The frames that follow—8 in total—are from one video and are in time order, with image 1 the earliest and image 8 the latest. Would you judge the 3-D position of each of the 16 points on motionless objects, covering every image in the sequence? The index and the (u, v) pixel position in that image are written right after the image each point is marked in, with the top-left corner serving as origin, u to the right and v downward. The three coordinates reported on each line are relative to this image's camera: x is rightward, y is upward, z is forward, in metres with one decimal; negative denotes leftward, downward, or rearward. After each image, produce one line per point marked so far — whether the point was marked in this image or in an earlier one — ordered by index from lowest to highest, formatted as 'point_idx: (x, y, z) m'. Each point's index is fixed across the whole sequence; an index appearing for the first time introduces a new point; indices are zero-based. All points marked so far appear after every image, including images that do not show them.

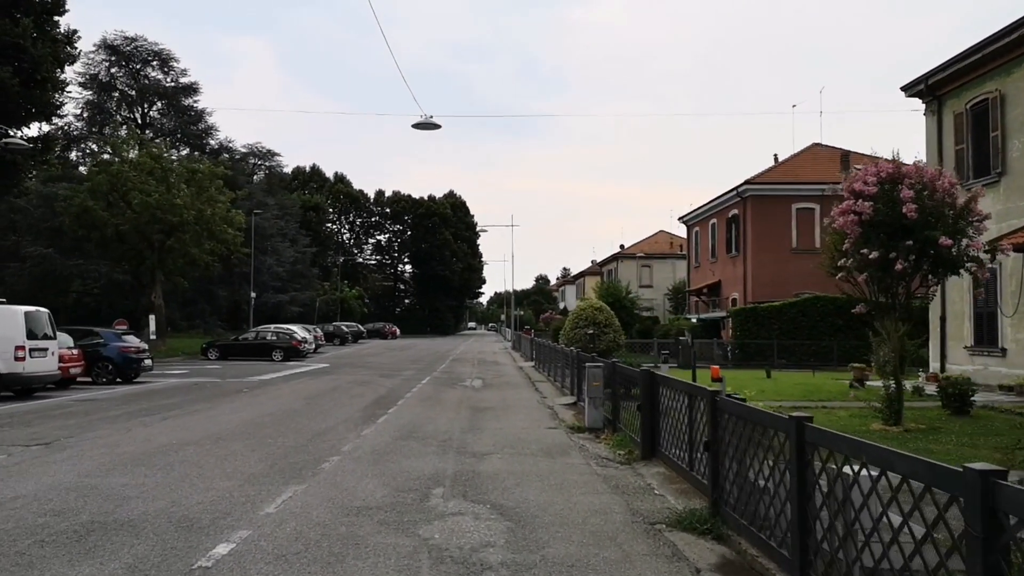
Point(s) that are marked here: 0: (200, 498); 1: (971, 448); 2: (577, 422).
0: (-2.7, -1.8, +6.5) m
1: (+6.2, -2.1, +10.3) m
2: (+1.0, -2.1, +11.9) m
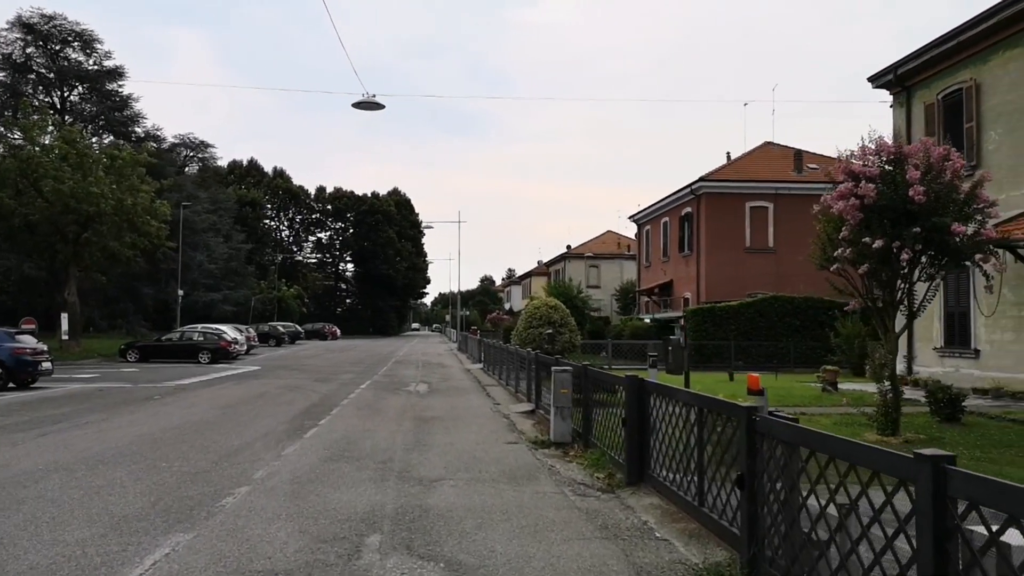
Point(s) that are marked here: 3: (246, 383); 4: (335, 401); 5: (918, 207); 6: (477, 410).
0: (-2.9, -1.7, +4.7) m
1: (+5.7, -2.1, +9.1) m
2: (+0.4, -2.0, +10.3) m
3: (-6.9, -2.4, +19.6) m
4: (-3.5, -2.2, +14.9) m
5: (+5.2, +1.0, +9.7) m
6: (-0.6, -2.2, +13.8) m
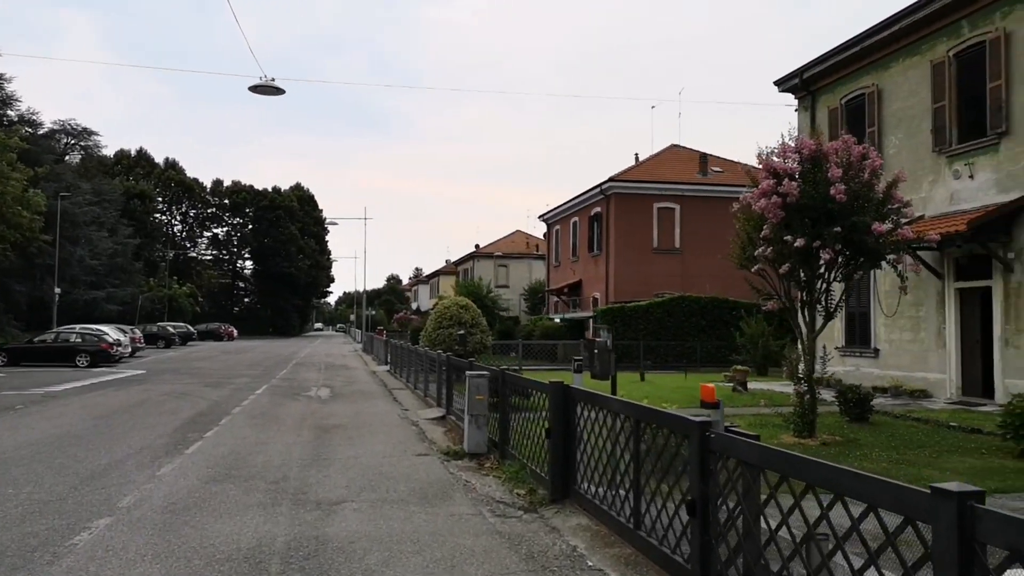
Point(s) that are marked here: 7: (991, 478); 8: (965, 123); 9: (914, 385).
0: (-3.4, -1.6, +3.6) m
1: (+4.6, -2.1, +9.0) m
2: (-0.8, -2.0, +9.5) m
3: (-9.1, -2.4, +17.9) m
4: (-5.1, -2.2, +13.6) m
5: (+4.1, +1.0, +9.6) m
6: (-2.2, -2.2, +12.9) m
7: (+5.1, -2.0, +8.1) m
8: (+9.4, +3.4, +15.7) m
9: (+8.8, -2.1, +16.6) m
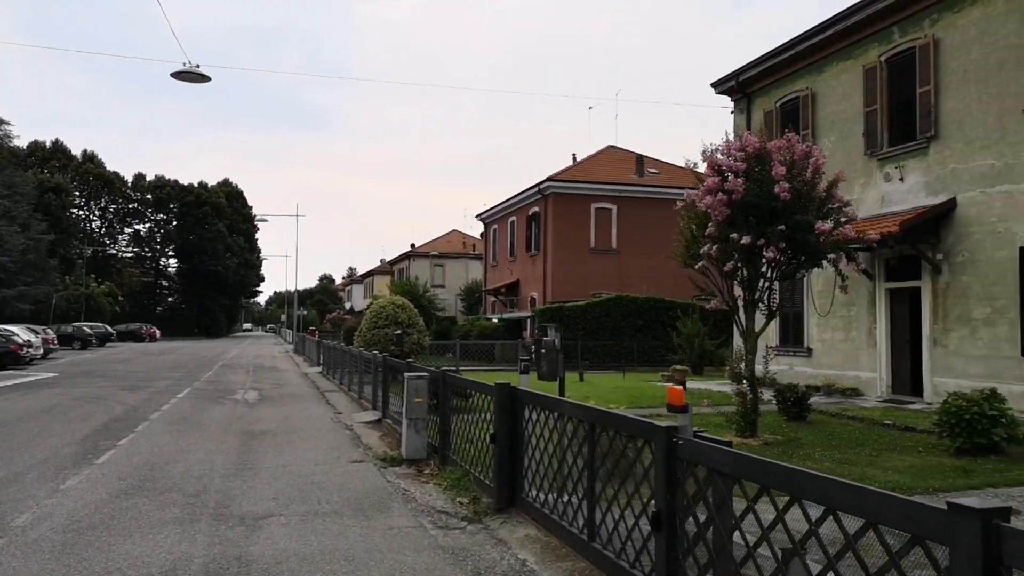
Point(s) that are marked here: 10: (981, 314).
0: (-3.6, -1.6, +2.9) m
1: (+4.0, -2.0, +9.0) m
2: (-1.5, -1.9, +9.1) m
3: (-10.5, -2.3, +16.7) m
4: (-6.2, -2.1, +12.8) m
5: (+3.4, +1.1, +9.5) m
6: (-3.2, -2.2, +12.3) m
7: (+4.5, -2.0, +8.1) m
8: (+8.1, +3.4, +16.0) m
9: (+7.5, -2.1, +17.0) m
10: (+8.5, -0.5, +13.8) m
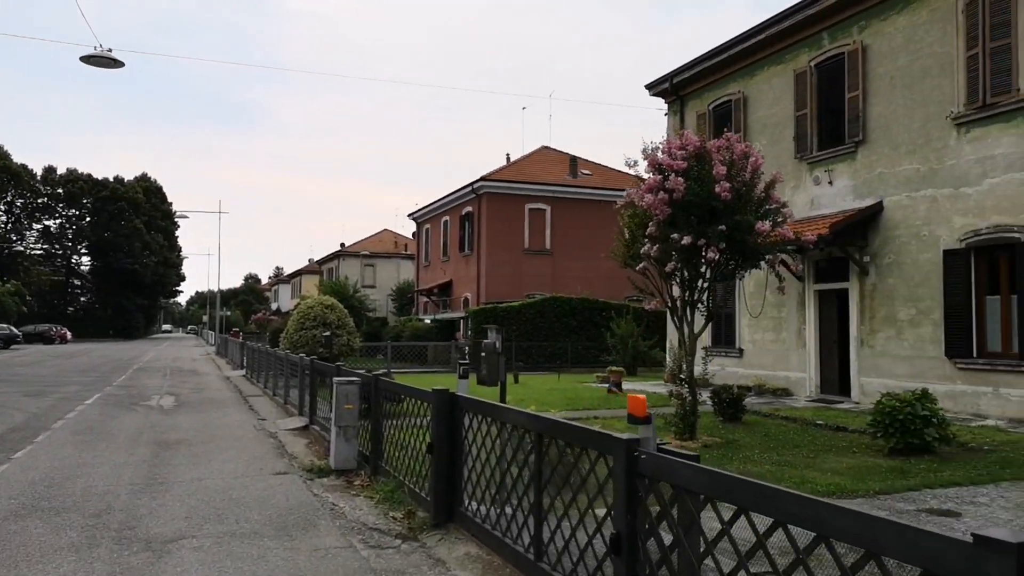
0: (-3.7, -1.6, +2.2) m
1: (+3.2, -2.1, +8.9) m
2: (-2.2, -1.9, +8.5) m
3: (-11.9, -2.3, +15.3) m
4: (-7.2, -2.1, +11.8) m
5: (+2.6, +1.0, +9.4) m
6: (-4.2, -2.1, +11.6) m
7: (+3.8, -2.0, +8.1) m
8: (+6.7, +3.4, +16.3) m
9: (+6.0, -2.2, +17.2) m
10: (+7.3, -0.5, +14.1) m
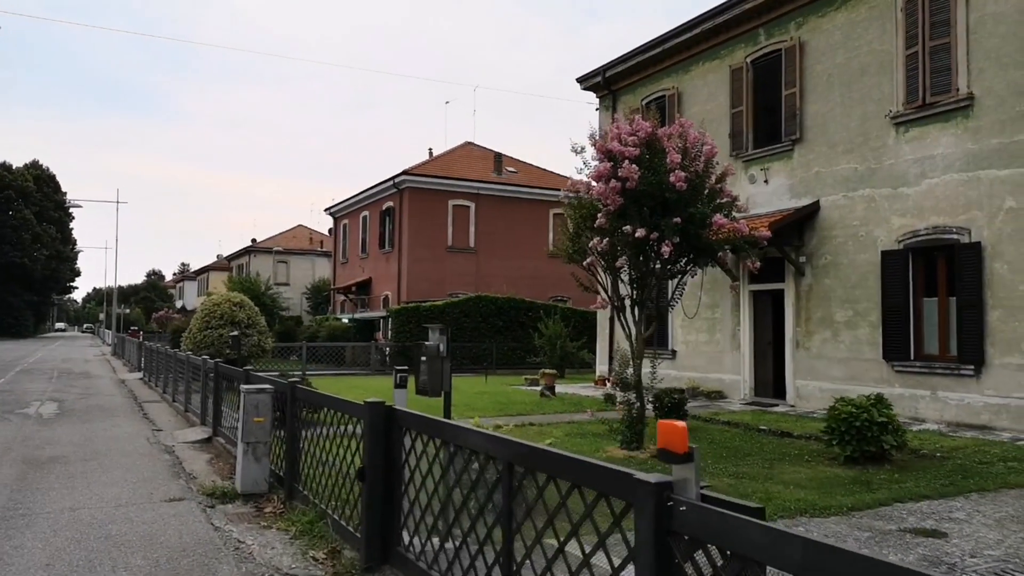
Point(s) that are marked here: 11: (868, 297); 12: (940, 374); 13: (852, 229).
0: (-3.6, -1.5, +0.8) m
1: (+2.5, -2.0, +8.3) m
2: (-2.8, -1.9, +7.3) m
3: (-13.2, -2.1, +13.0) m
4: (-8.2, -2.0, +10.0) m
5: (+1.9, +1.1, +8.7) m
6: (-5.2, -2.0, +10.1) m
7: (+3.2, -2.0, +7.5) m
8: (+5.3, +3.4, +16.1) m
9: (+4.4, -2.2, +16.8) m
10: (+6.1, -0.5, +13.9) m
11: (+6.3, -0.2, +13.5) m
12: (+6.9, -1.4, +12.3) m
13: (+6.2, +1.1, +13.8) m
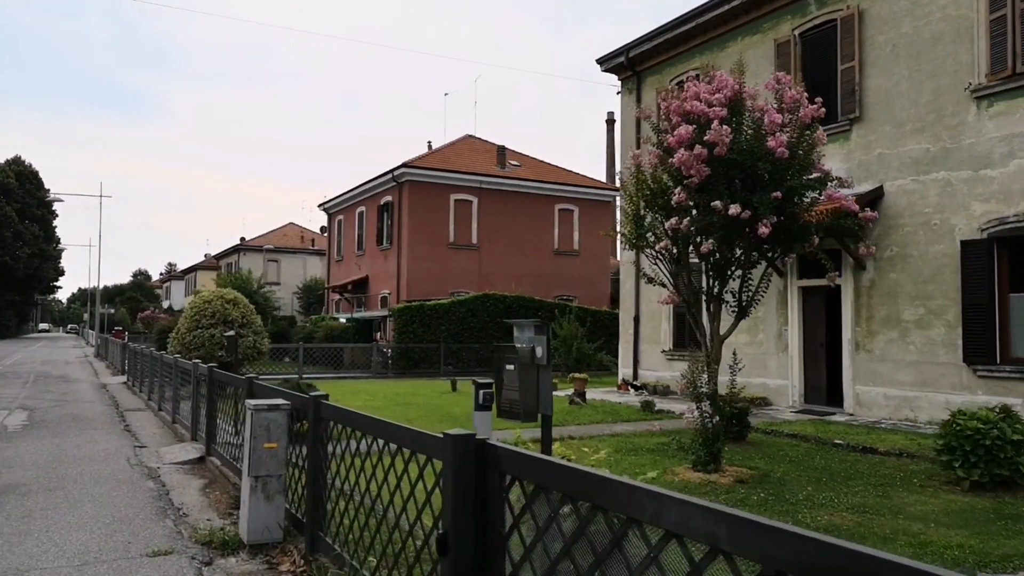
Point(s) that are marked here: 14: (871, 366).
0: (-2.9, -1.4, -0.8) m
1: (+3.1, -1.9, +6.8) m
2: (-2.2, -1.8, +5.7) m
3: (-12.7, -2.0, +11.3) m
4: (-7.6, -1.9, +8.3) m
5: (+2.5, +1.2, +7.2) m
6: (-4.6, -2.0, +8.5) m
7: (+3.8, -1.9, +6.0) m
8: (+5.7, +3.4, +14.6) m
9: (+4.8, -2.1, +15.3) m
10: (+6.6, -0.4, +12.4) m
11: (+6.8, -0.1, +12.0) m
12: (+7.5, -1.3, +10.8) m
13: (+6.7, +1.2, +12.4) m
14: (+6.2, -1.3, +13.1) m
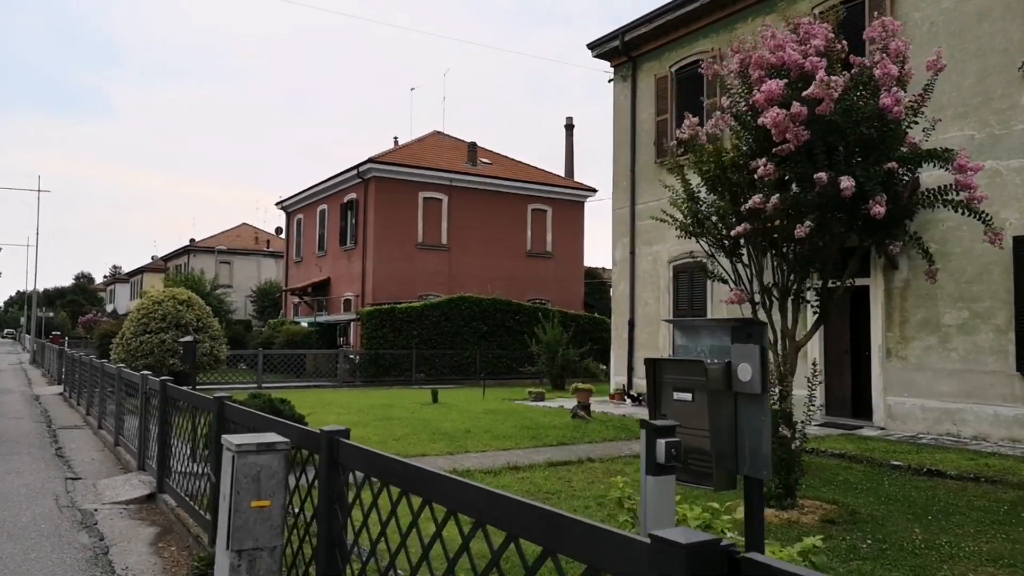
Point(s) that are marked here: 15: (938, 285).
0: (-2.1, -1.3, -2.5) m
1: (+3.5, -1.9, +5.4) m
2: (-1.8, -1.7, +4.0) m
3: (-12.5, -1.9, +9.0) m
4: (-7.3, -1.8, +6.3) m
5: (+2.8, +1.2, +5.8) m
6: (-4.3, -1.9, +6.7) m
7: (+4.2, -1.9, +4.7) m
8: (+5.7, +3.4, +13.4) m
9: (+4.7, -2.1, +14.0) m
10: (+6.6, -0.5, +11.3) m
11: (+6.9, -0.1, +10.9) m
12: (+7.6, -1.3, +9.7) m
13: (+6.7, +1.1, +11.2) m
14: (+6.2, -1.4, +11.9) m
15: (+6.5, 0.0, +11.5) m
